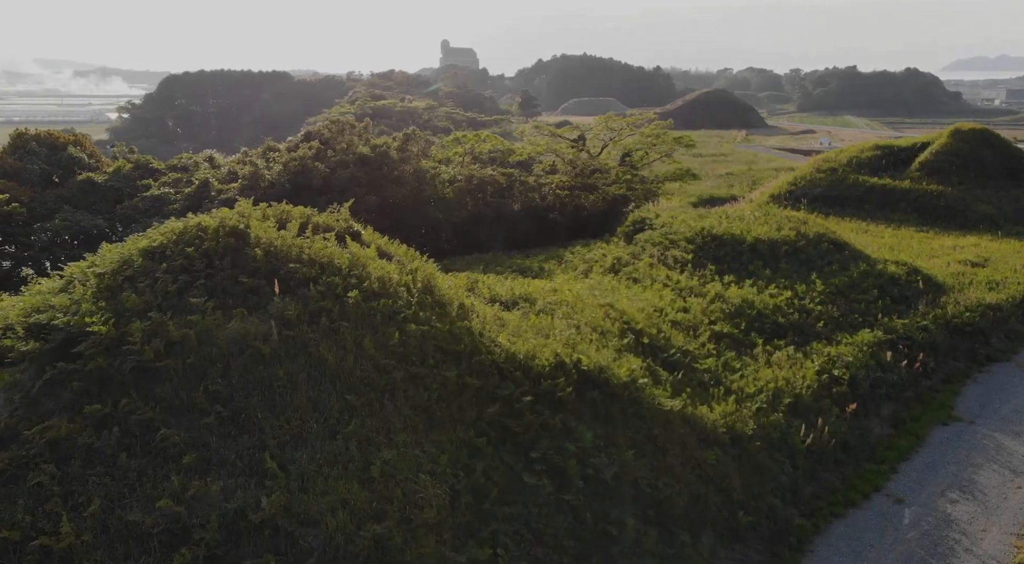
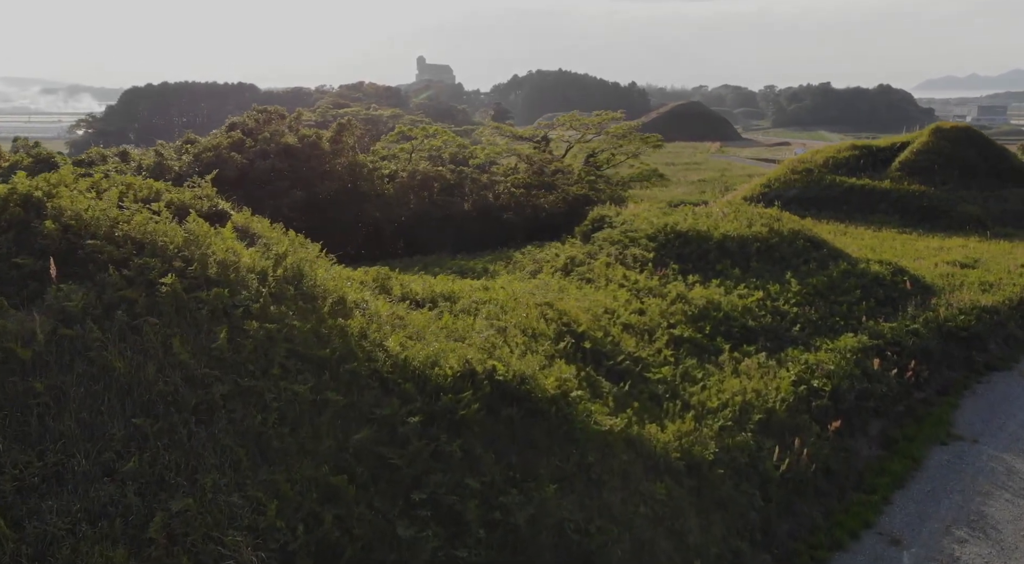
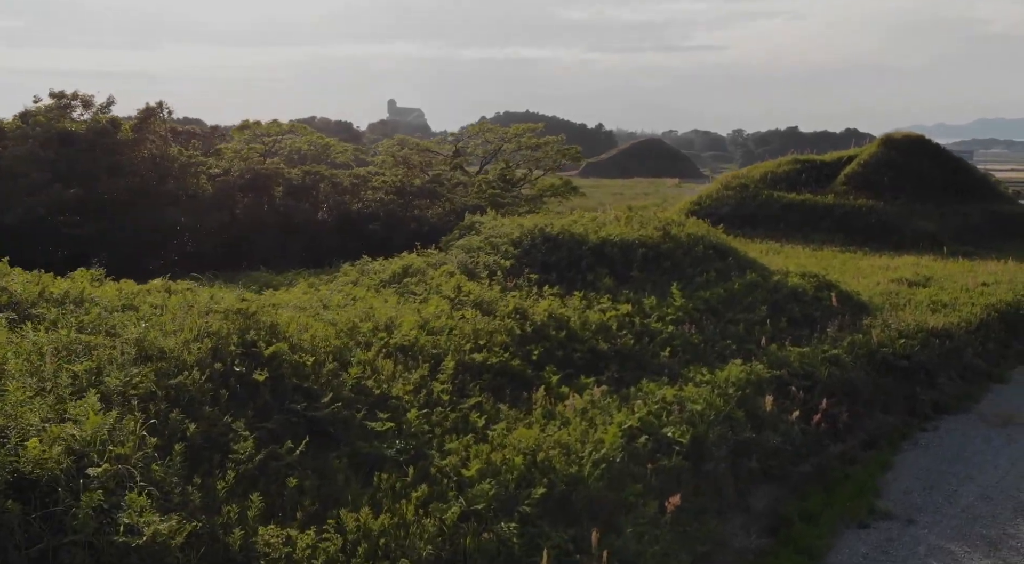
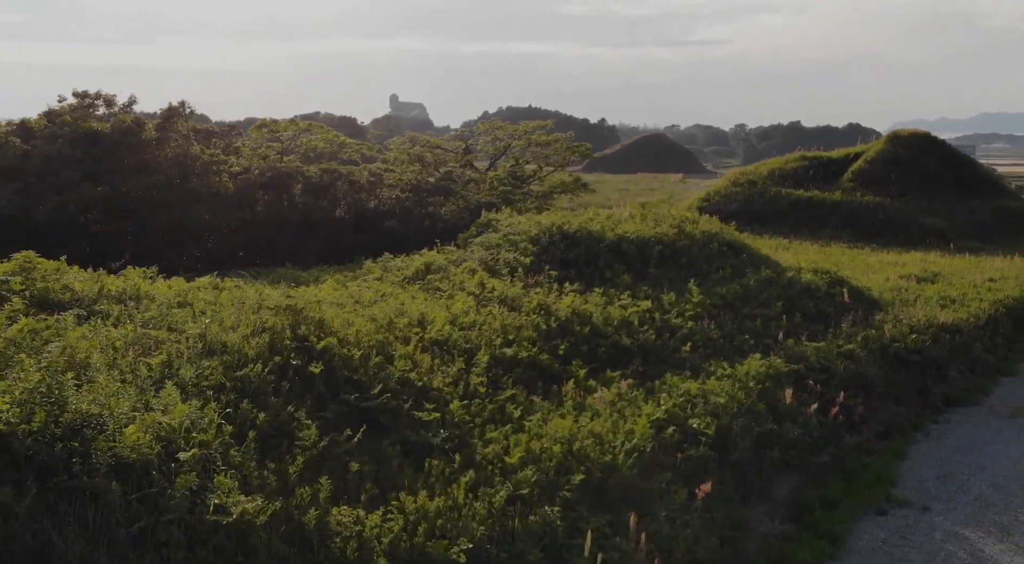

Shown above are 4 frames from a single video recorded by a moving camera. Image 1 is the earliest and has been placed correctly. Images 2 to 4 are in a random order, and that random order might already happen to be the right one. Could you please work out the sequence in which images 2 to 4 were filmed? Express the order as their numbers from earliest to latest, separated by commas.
2, 4, 3
